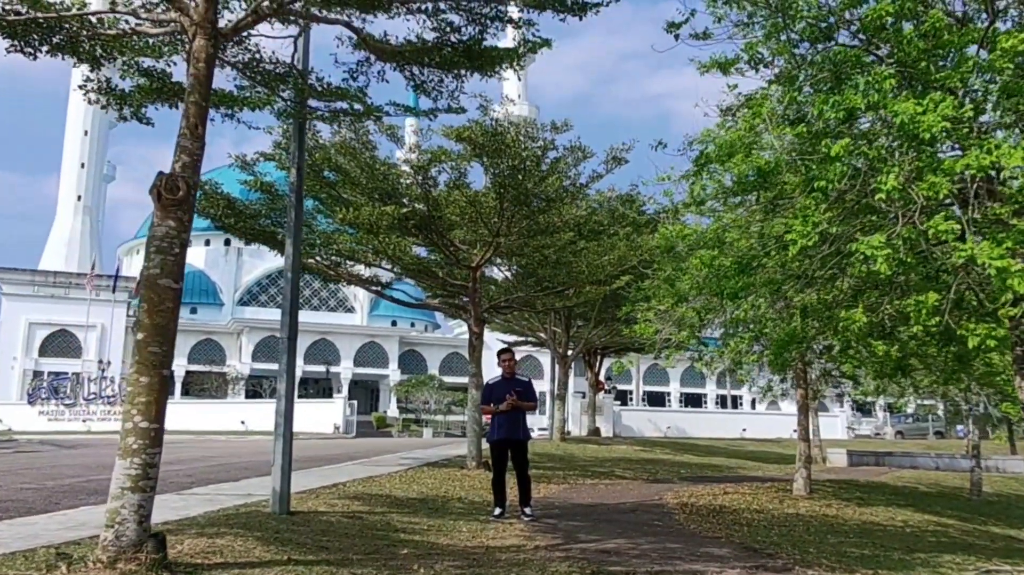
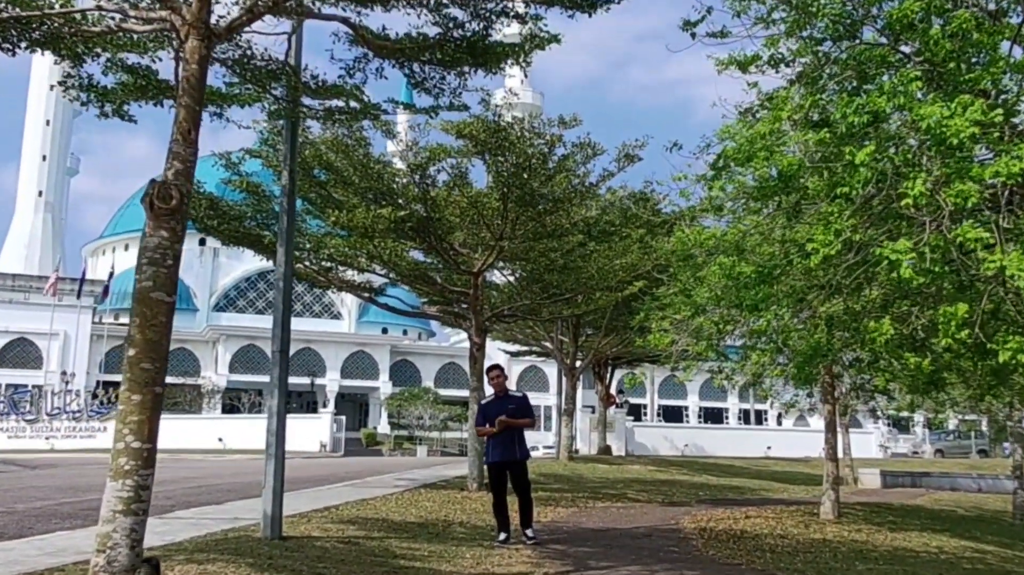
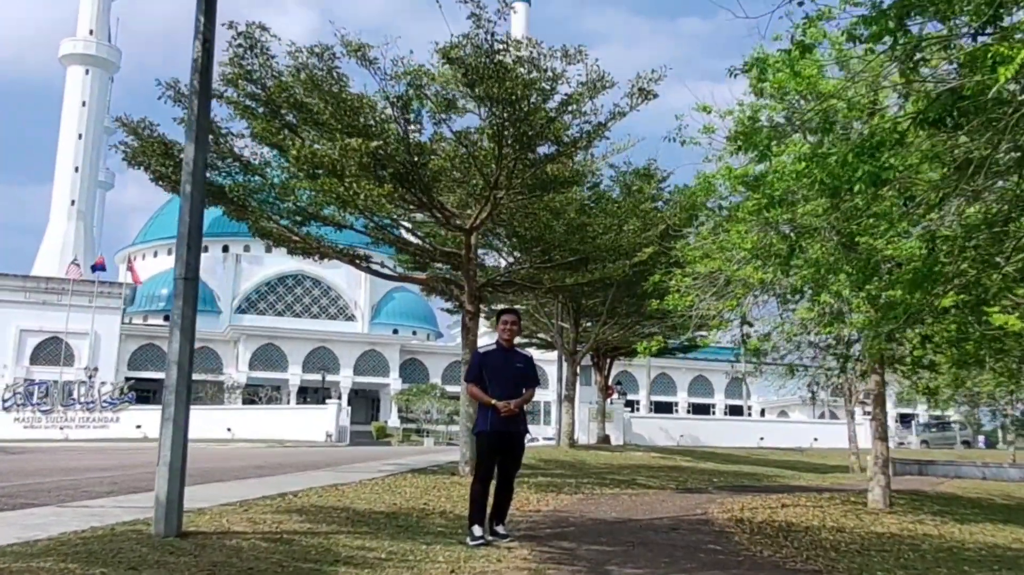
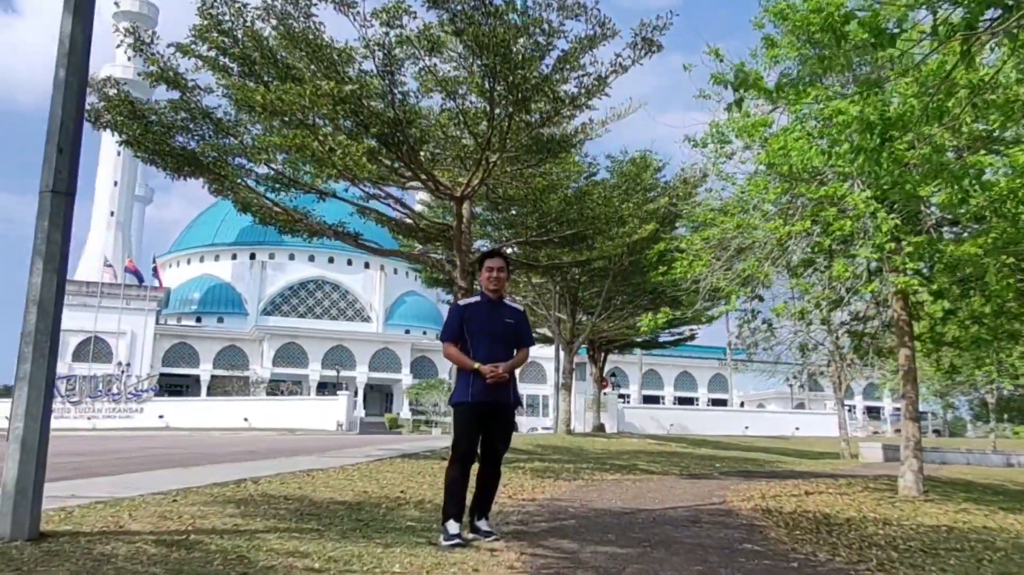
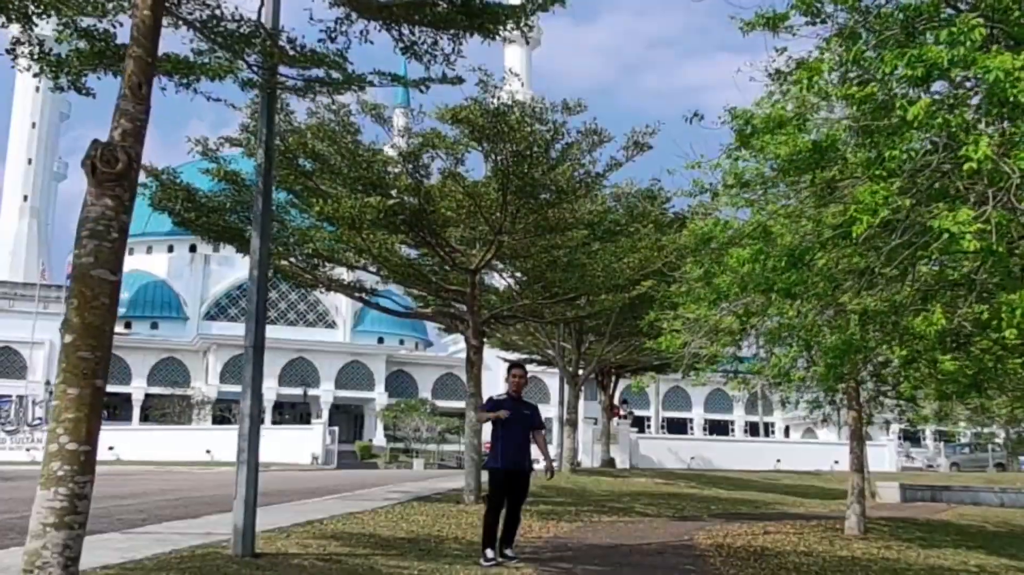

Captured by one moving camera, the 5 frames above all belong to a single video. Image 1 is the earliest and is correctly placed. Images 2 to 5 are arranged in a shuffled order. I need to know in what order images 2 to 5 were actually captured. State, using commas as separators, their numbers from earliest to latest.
2, 5, 3, 4
